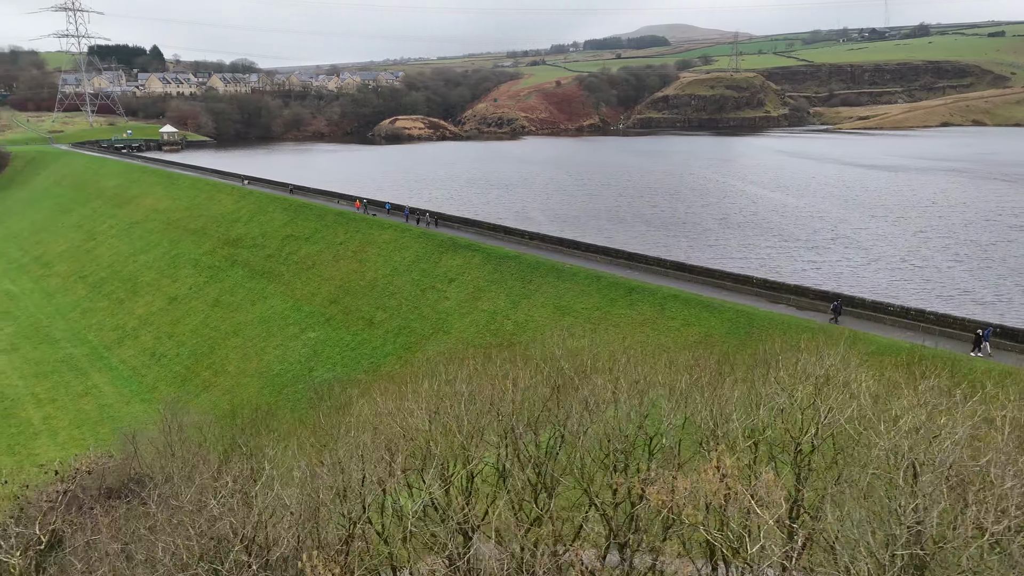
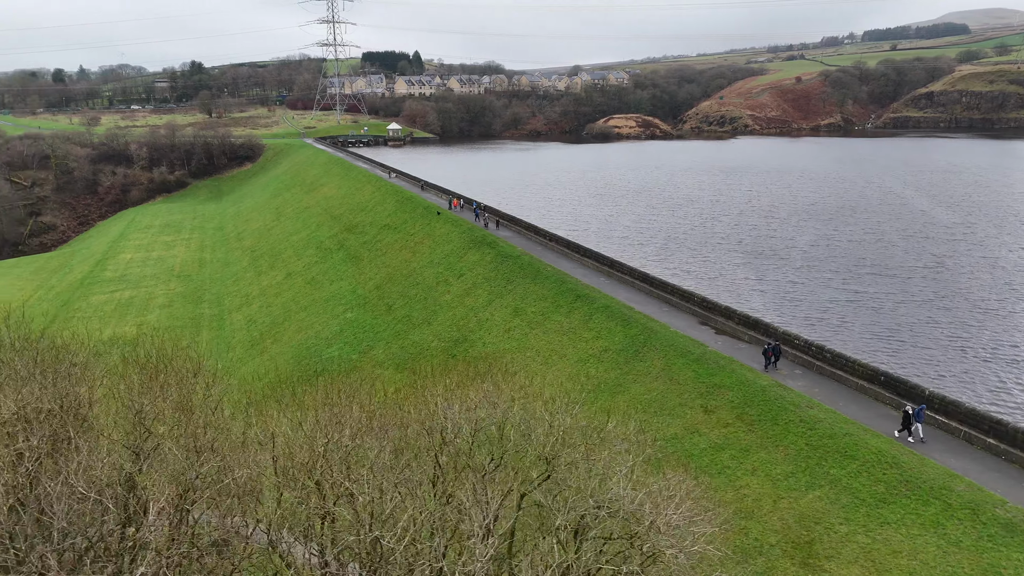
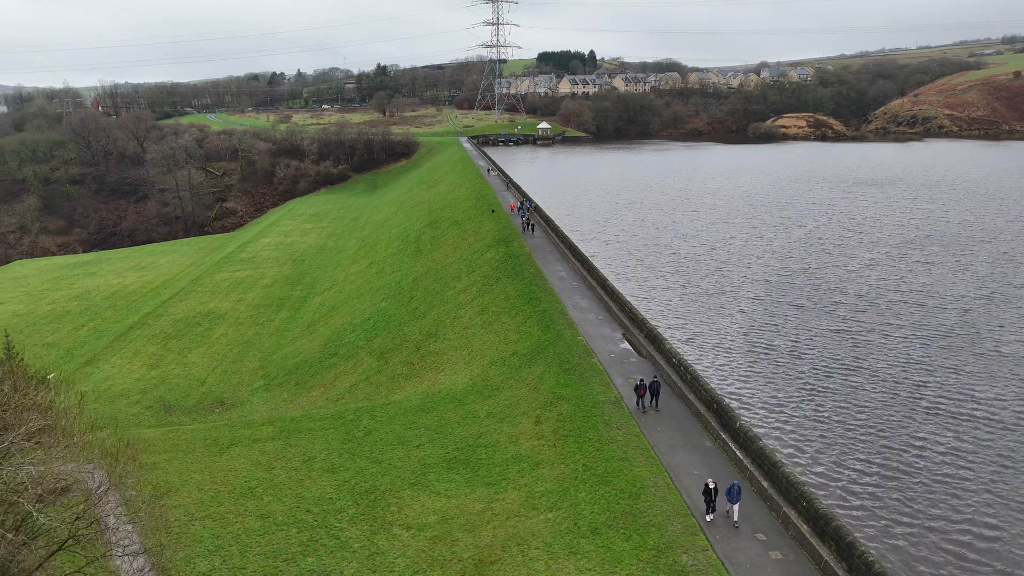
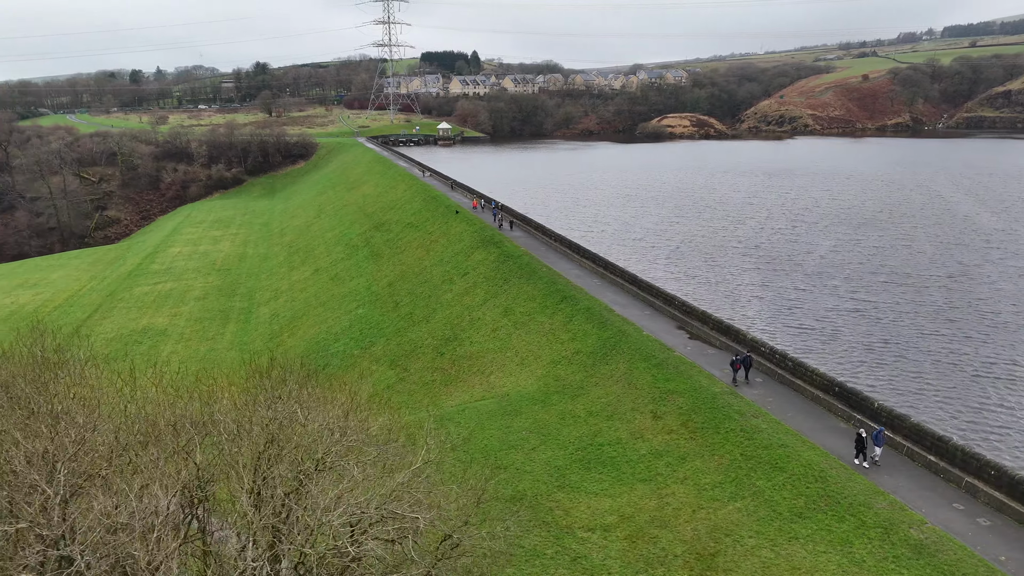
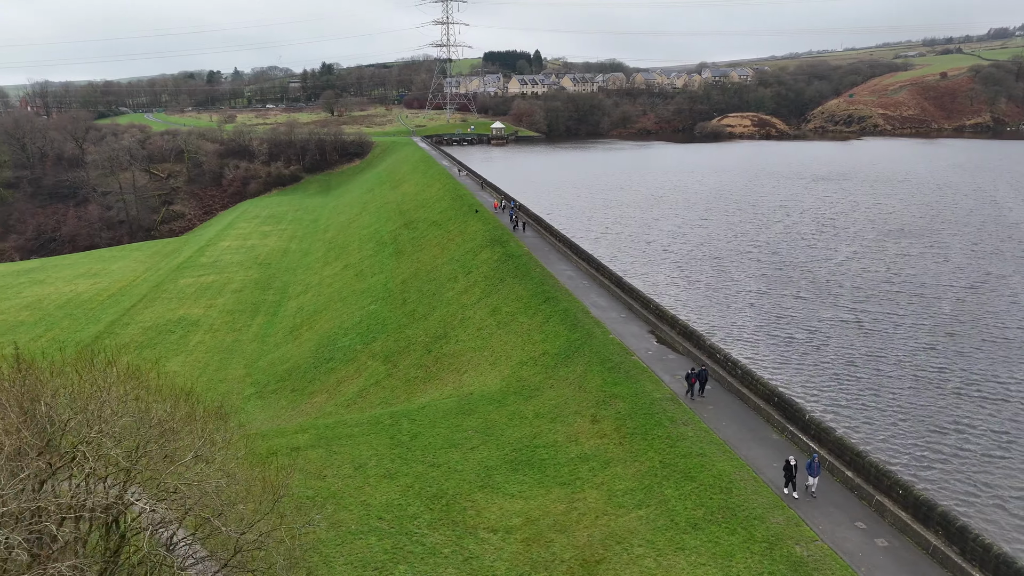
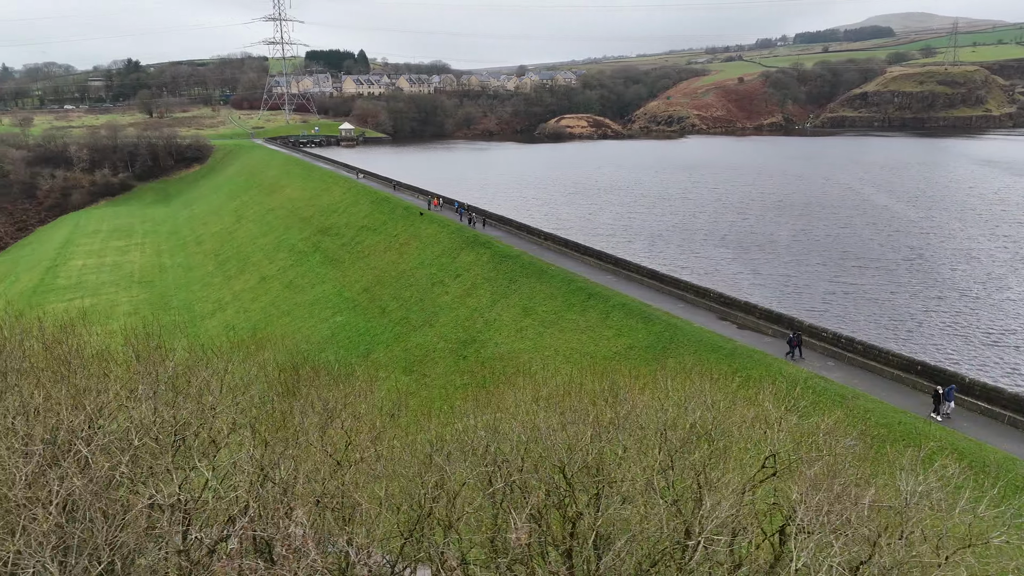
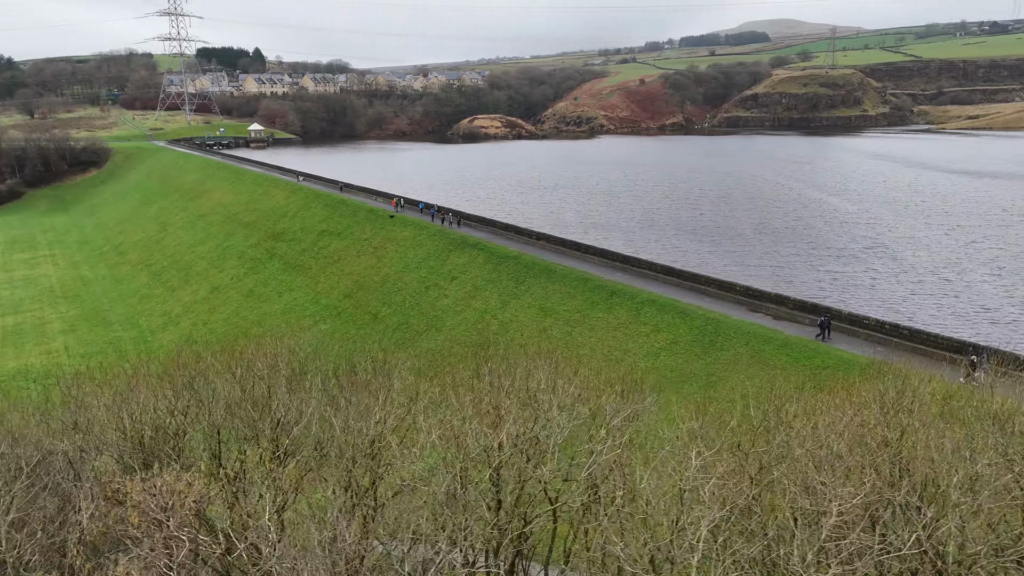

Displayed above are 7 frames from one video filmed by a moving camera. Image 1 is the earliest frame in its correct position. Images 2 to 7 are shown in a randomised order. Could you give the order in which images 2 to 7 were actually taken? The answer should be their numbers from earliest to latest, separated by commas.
7, 6, 2, 4, 5, 3
